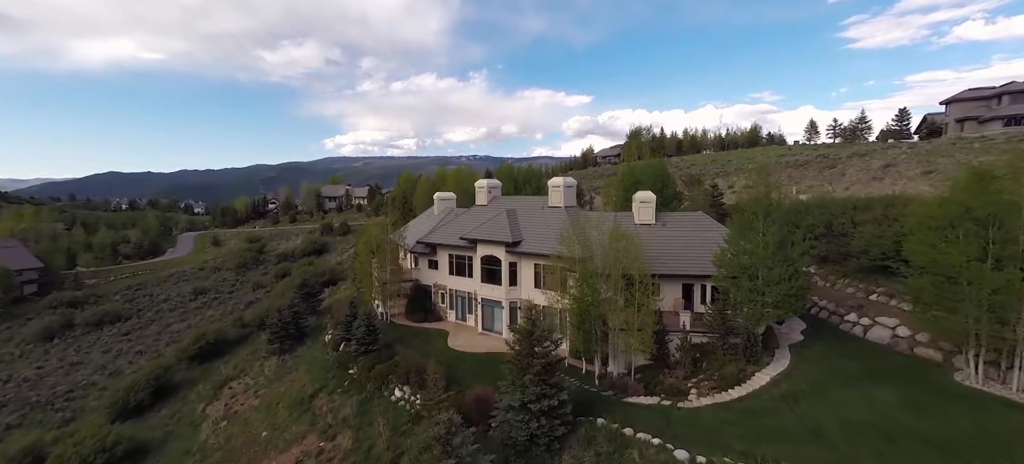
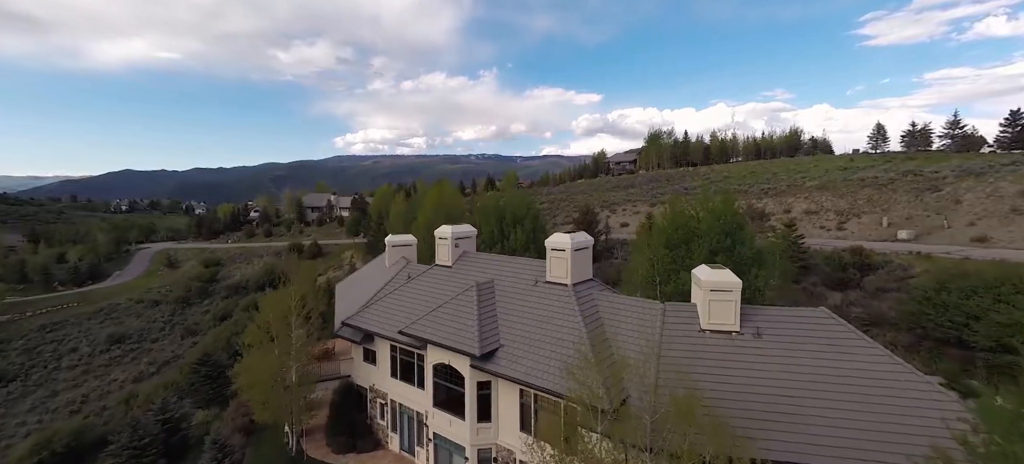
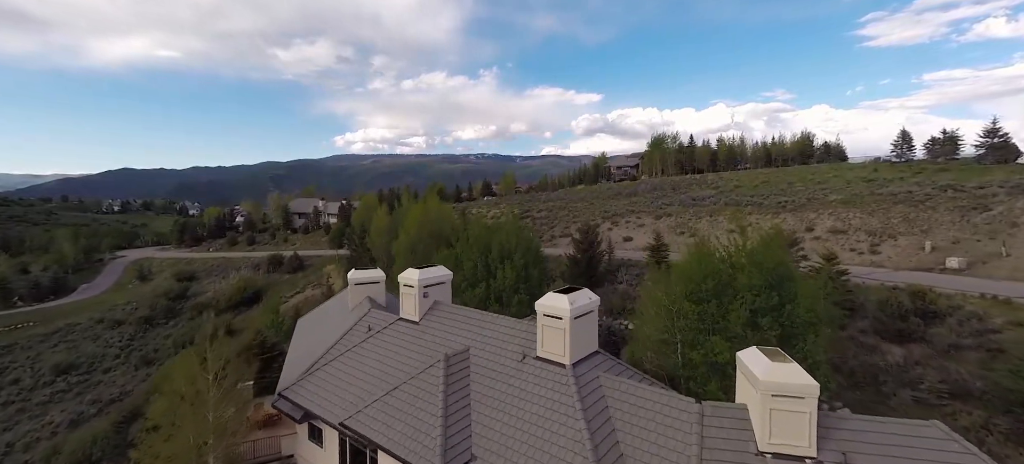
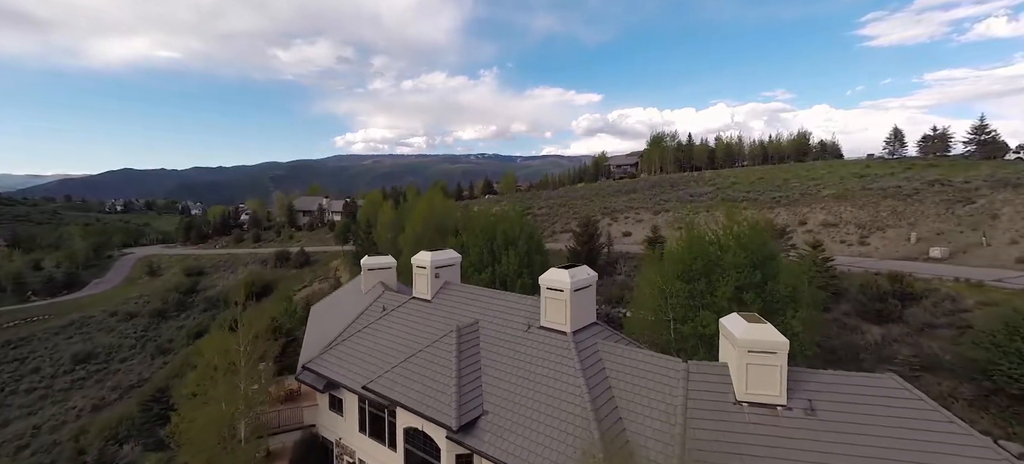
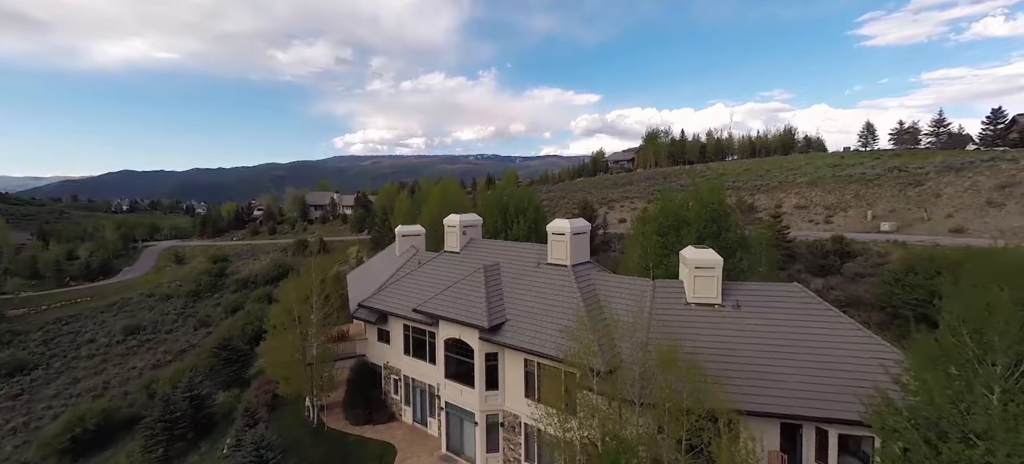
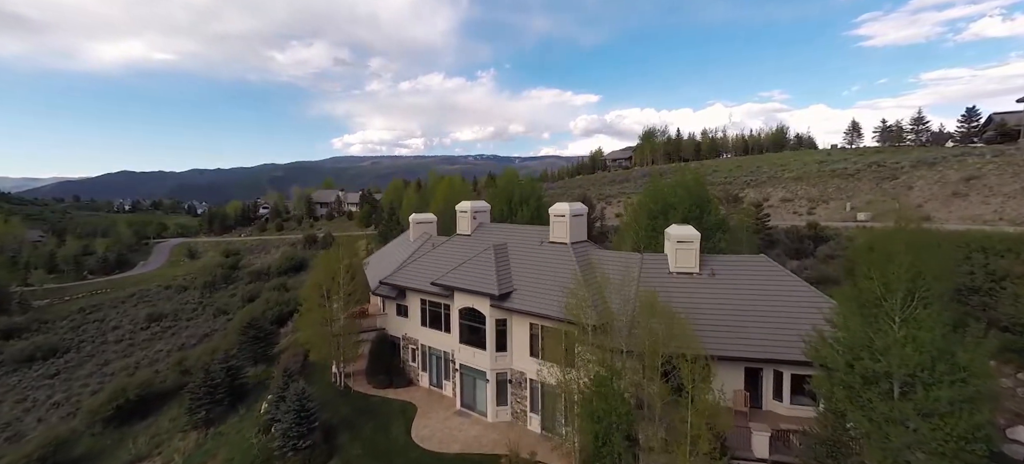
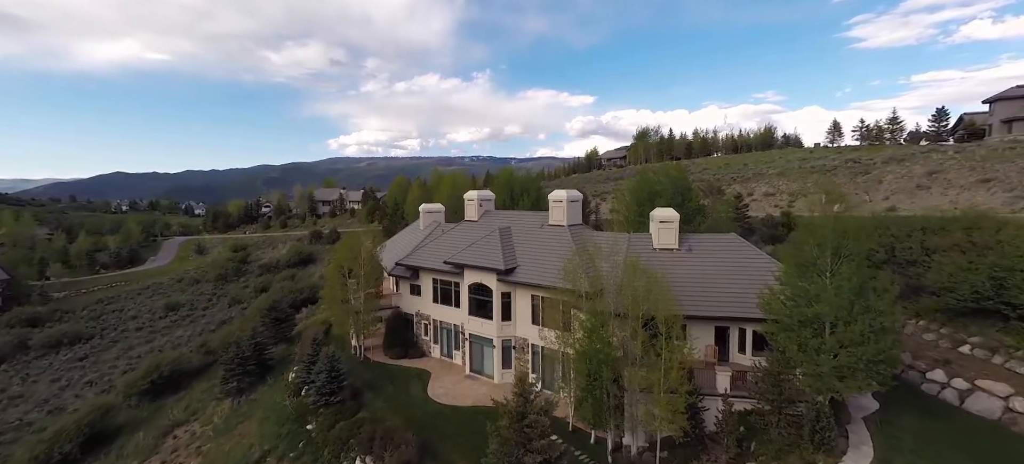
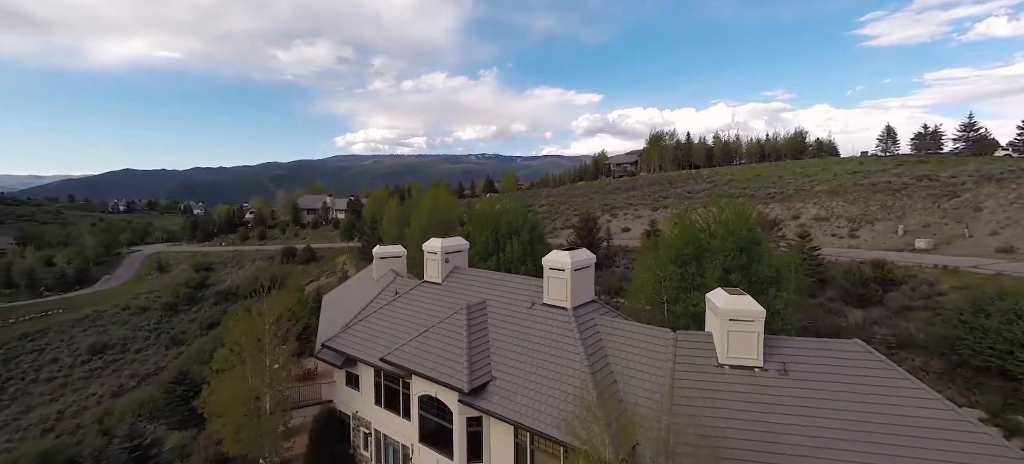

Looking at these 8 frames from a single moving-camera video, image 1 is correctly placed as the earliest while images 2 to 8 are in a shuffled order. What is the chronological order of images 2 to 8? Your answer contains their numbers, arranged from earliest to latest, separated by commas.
7, 6, 5, 2, 8, 4, 3
